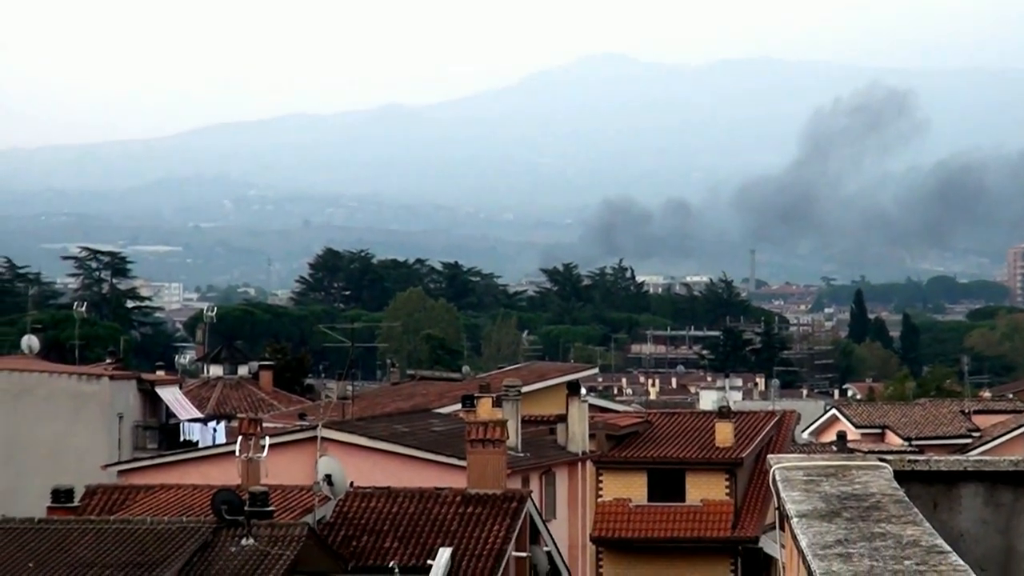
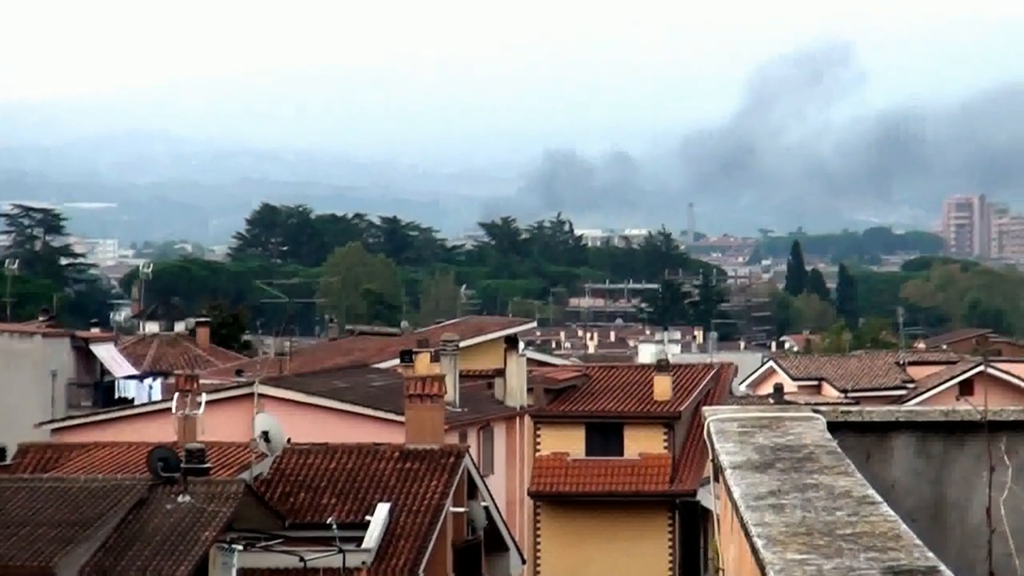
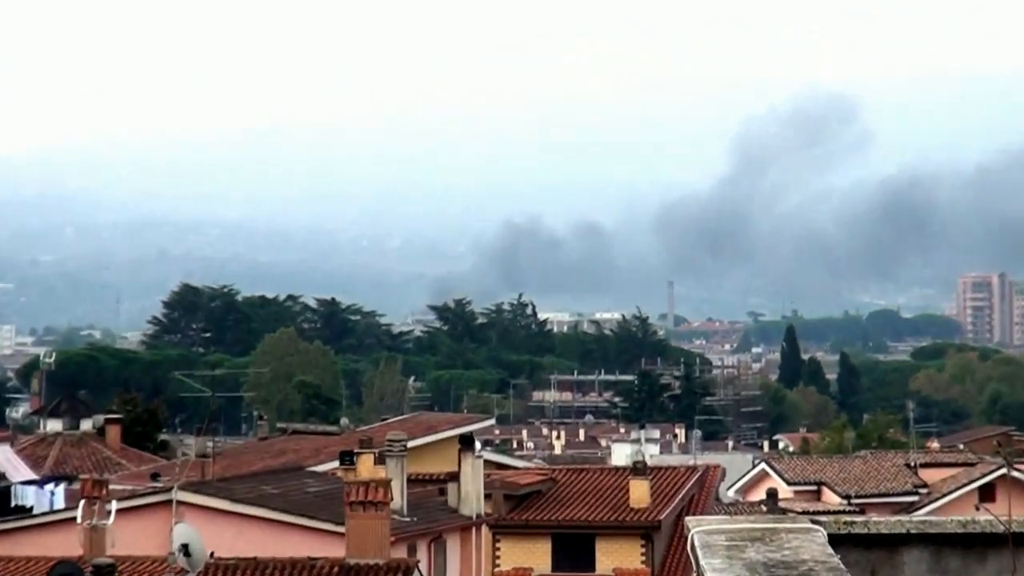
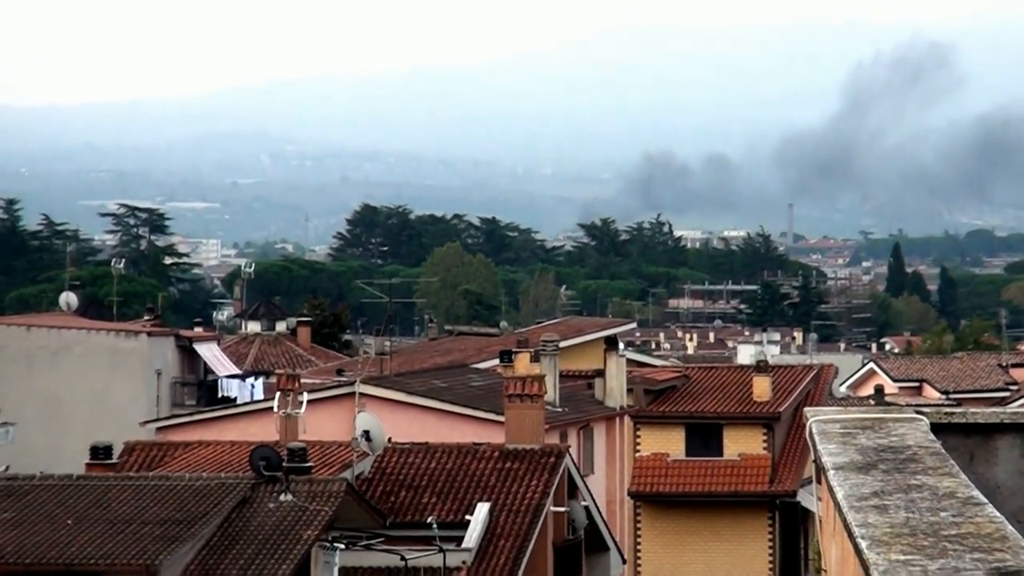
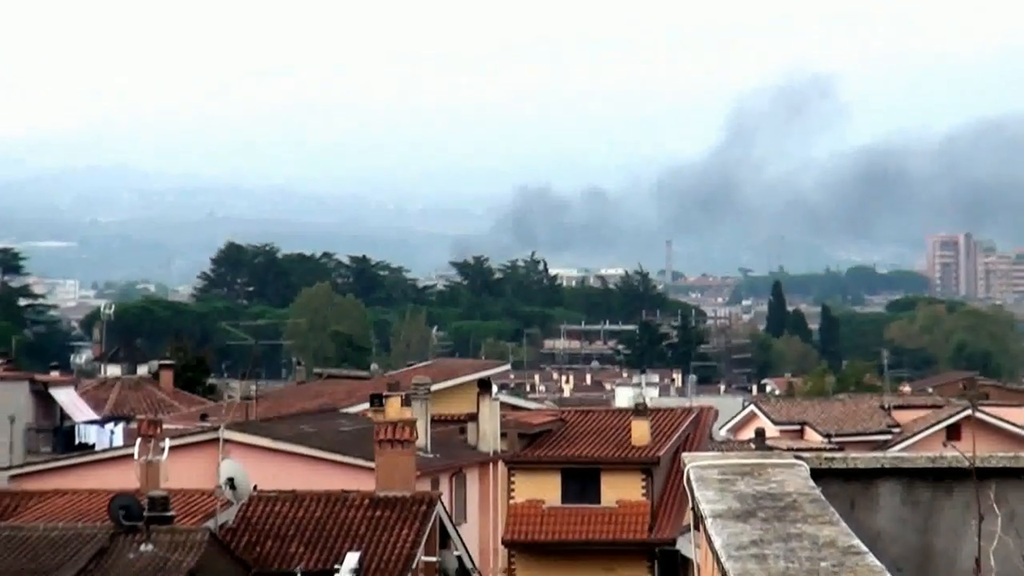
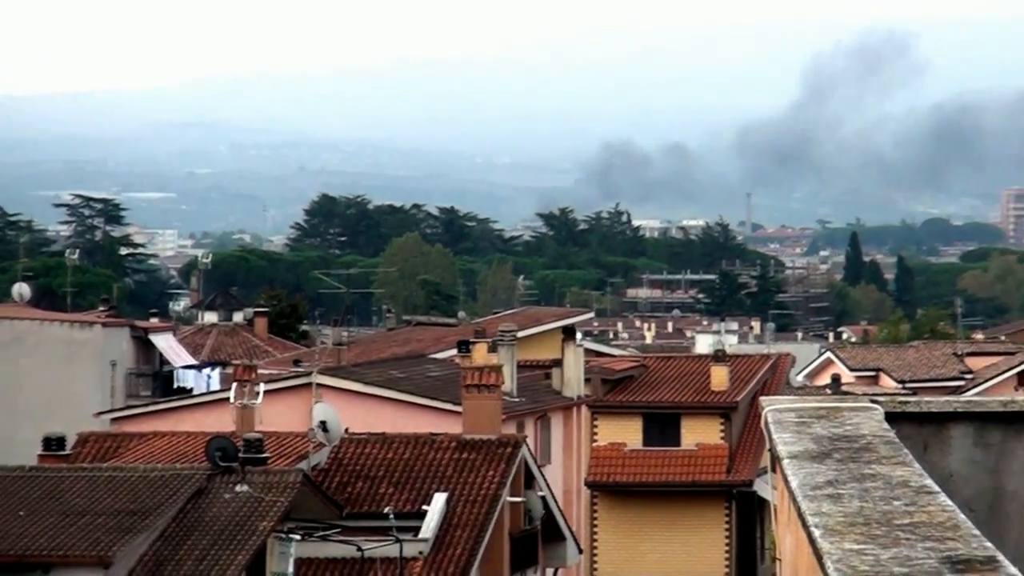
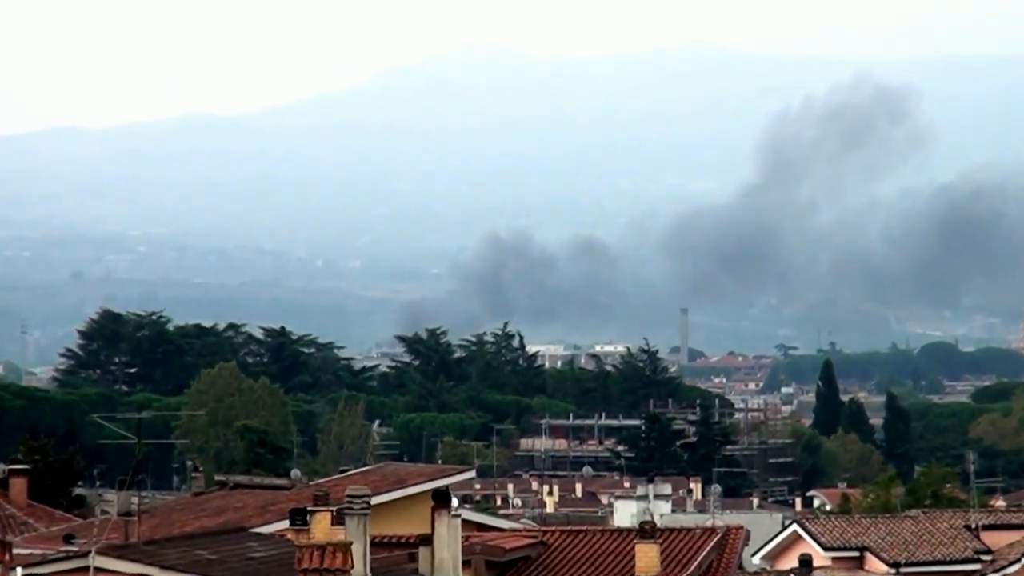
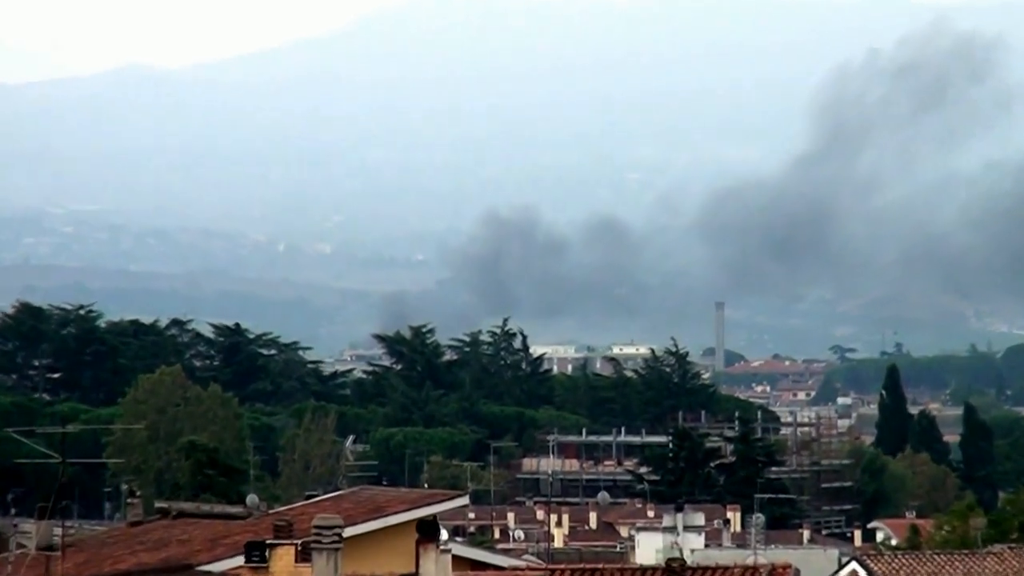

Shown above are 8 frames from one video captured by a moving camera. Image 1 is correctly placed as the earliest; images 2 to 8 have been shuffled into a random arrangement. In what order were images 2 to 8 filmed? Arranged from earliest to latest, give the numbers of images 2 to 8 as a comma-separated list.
4, 6, 2, 5, 3, 7, 8
